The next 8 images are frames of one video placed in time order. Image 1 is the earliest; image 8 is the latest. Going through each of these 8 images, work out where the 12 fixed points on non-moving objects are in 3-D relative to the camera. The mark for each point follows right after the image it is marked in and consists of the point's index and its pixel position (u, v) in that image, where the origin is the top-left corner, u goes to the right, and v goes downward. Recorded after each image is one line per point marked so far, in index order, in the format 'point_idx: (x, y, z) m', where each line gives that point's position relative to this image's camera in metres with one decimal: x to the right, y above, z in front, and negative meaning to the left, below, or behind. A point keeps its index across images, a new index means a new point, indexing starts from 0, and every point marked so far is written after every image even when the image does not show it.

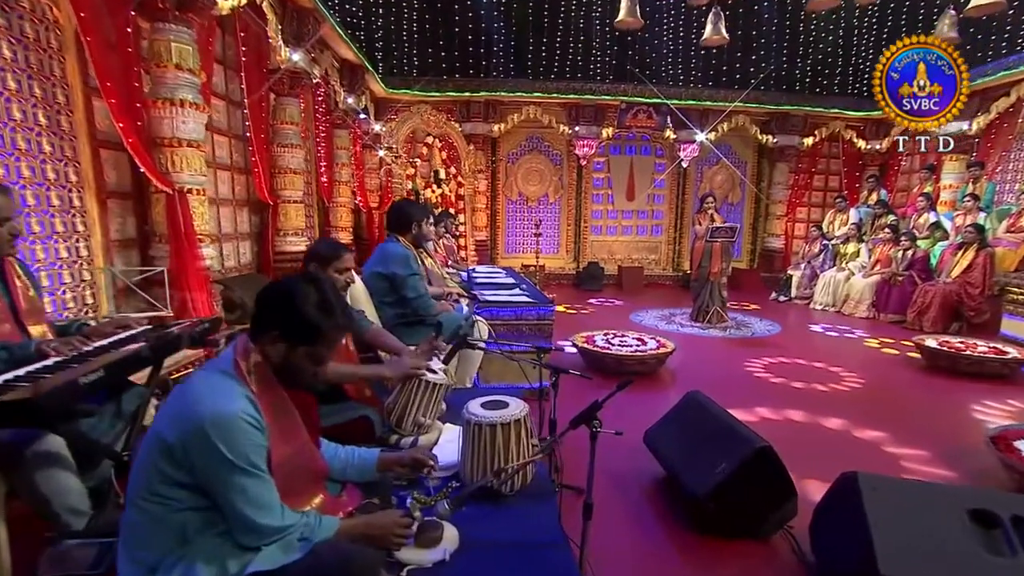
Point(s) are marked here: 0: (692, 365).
0: (+1.7, -0.8, +5.8) m
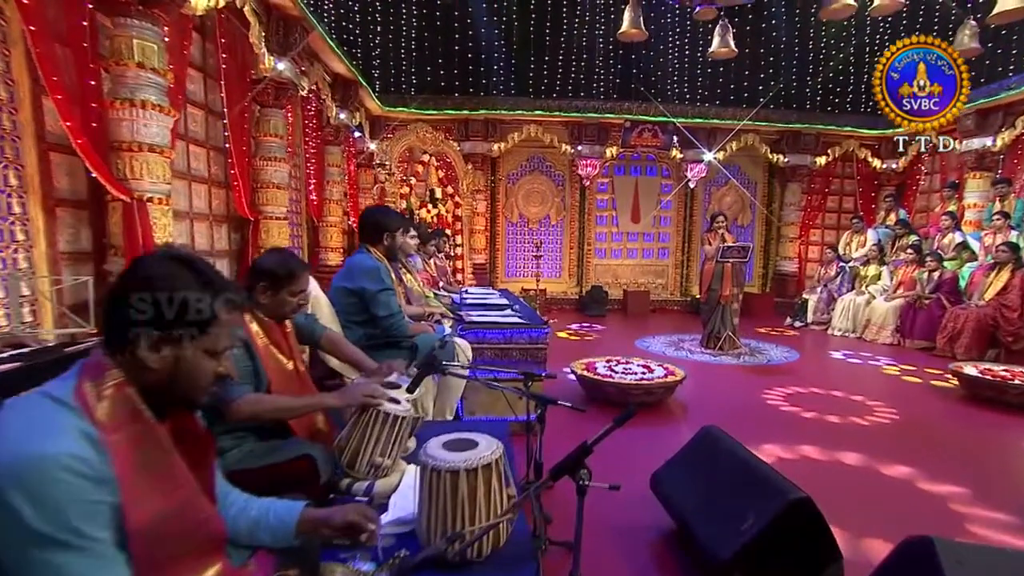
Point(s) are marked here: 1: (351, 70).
0: (+1.7, -1.0, +5.3) m
1: (-1.9, +2.6, +7.1) m
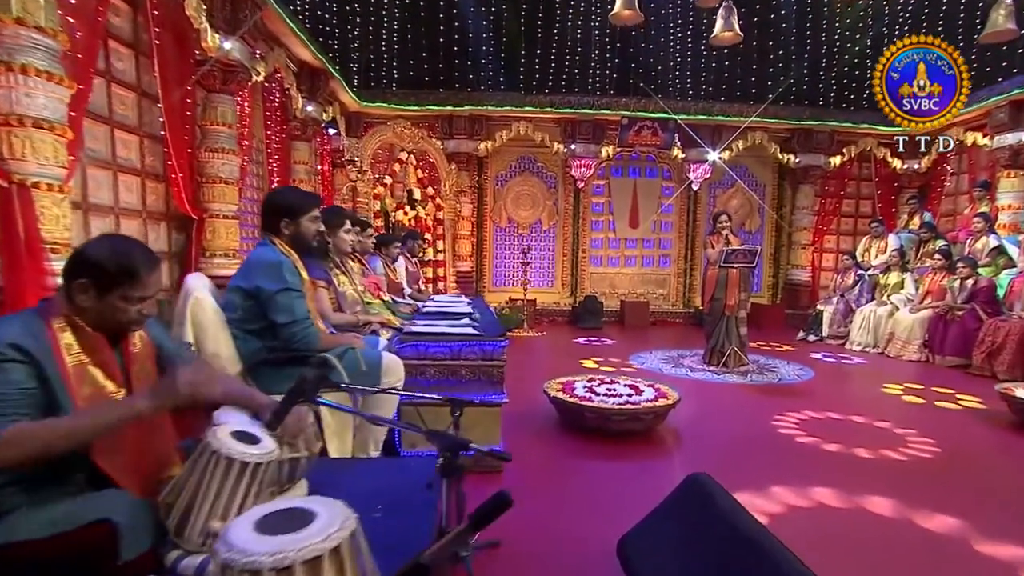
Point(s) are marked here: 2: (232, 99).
0: (+1.5, -1.0, +4.6) m
1: (-2.1, +2.5, +6.5) m
2: (-2.5, +1.7, +5.4) m
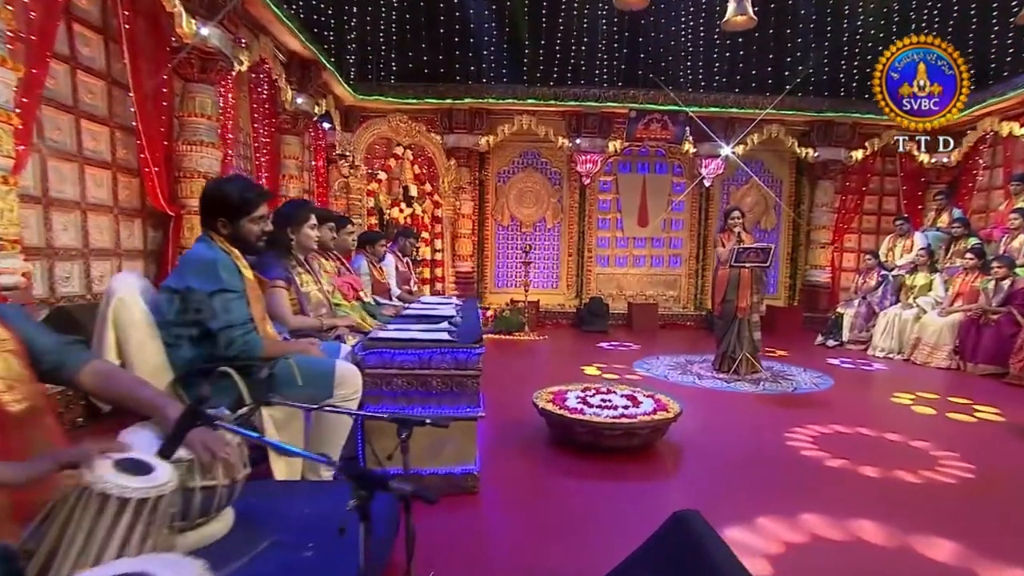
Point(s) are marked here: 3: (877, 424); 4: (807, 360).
0: (+1.4, -1.0, +4.2) m
1: (-2.1, +2.5, +6.2) m
2: (-2.6, +1.7, +5.2) m
3: (+2.7, -1.0, +4.5) m
4: (+3.3, -0.8, +6.6) m
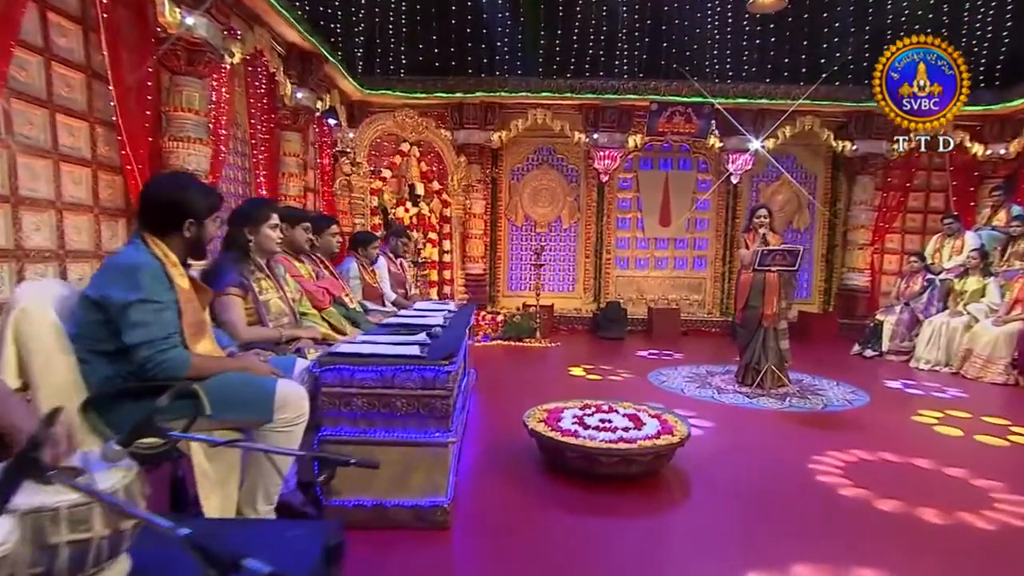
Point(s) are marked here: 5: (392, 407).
0: (+1.3, -1.1, +3.7) m
1: (-2.0, +2.5, +6.0) m
2: (-2.6, +1.7, +4.9) m
3: (+2.7, -1.1, +4.0) m
4: (+3.3, -0.9, +6.0) m
5: (-0.5, -0.5, +2.7) m
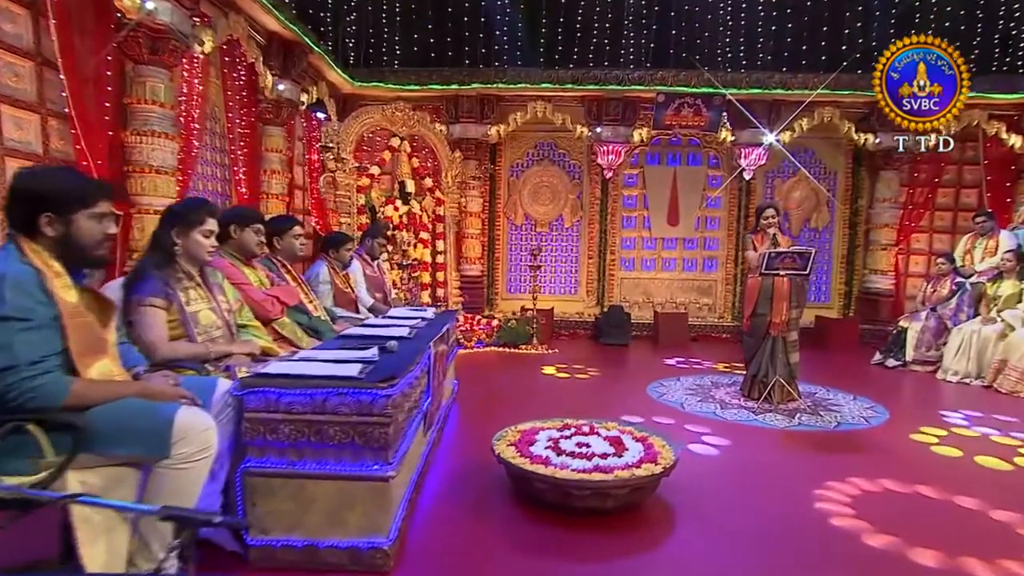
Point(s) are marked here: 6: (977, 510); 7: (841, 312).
0: (+1.2, -1.1, +3.3) m
1: (-2.1, +2.5, +5.6) m
2: (-2.7, +1.7, +4.6) m
3: (+2.6, -1.1, +3.5) m
4: (+3.3, -0.9, +5.6) m
5: (-0.7, -0.6, +2.3) m
6: (+2.5, -1.2, +3.1) m
7: (+4.4, -0.3, +7.9) m
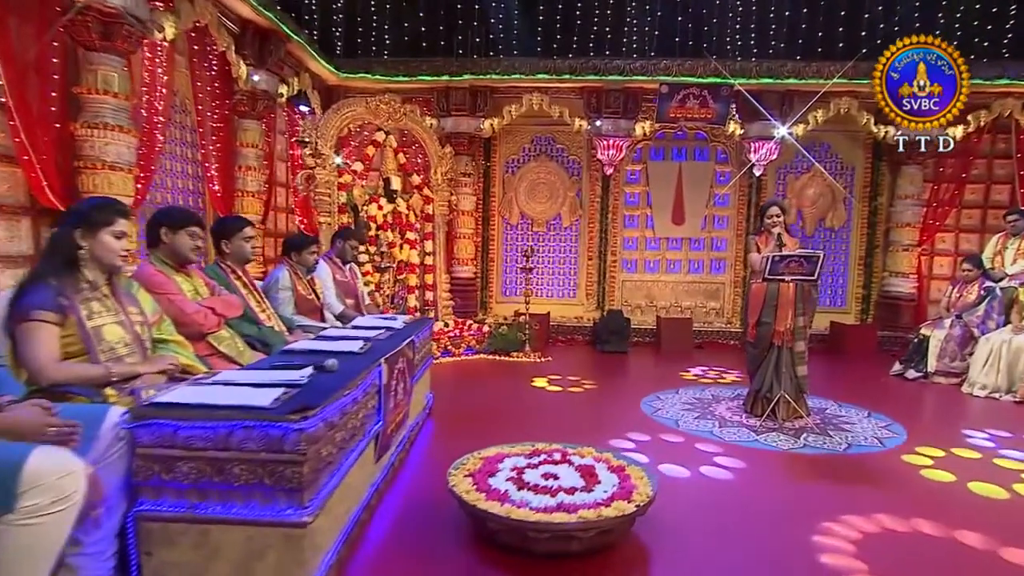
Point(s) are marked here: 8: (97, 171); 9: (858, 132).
0: (+1.0, -1.2, +2.9) m
1: (-2.2, +2.5, +5.3) m
2: (-2.8, +1.6, +4.3) m
3: (+2.4, -1.2, +3.1) m
4: (+3.1, -0.9, +5.1) m
5: (-0.9, -0.6, +2.0) m
6: (+2.3, -1.2, +2.7) m
7: (+4.3, -0.3, +7.4) m
8: (-3.0, +0.8, +4.3) m
9: (+4.2, +1.9, +7.2) m
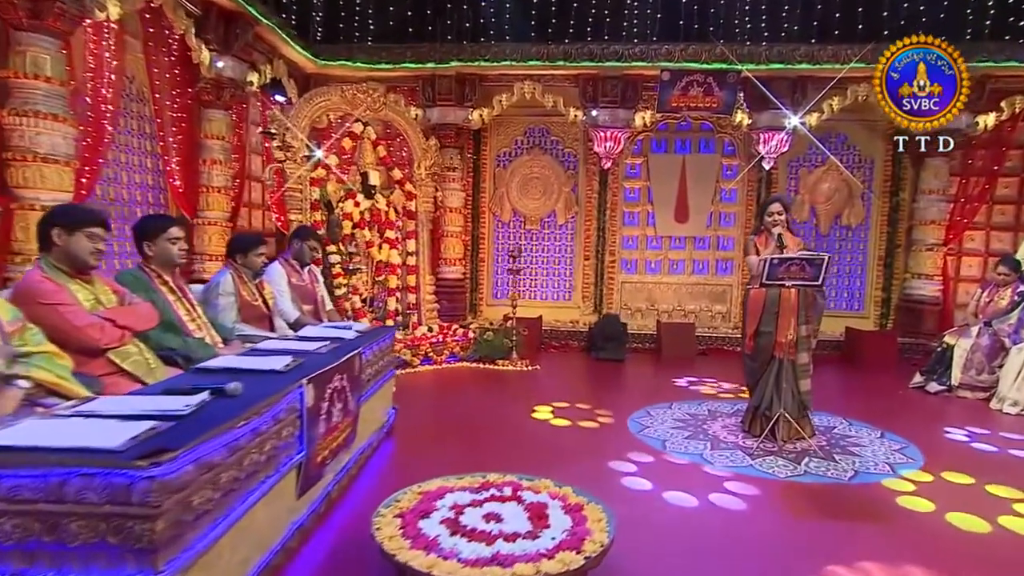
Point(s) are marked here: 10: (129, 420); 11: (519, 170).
0: (+0.7, -1.2, +2.5) m
1: (-2.4, +2.4, +5.0) m
2: (-3.0, +1.6, +4.0) m
3: (+2.1, -1.2, +2.6) m
4: (+3.0, -1.0, +4.6) m
5: (-1.2, -0.7, +1.6) m
6: (+2.0, -1.3, +2.2) m
7: (+4.2, -0.4, +6.8) m
8: (-3.2, +0.8, +3.9) m
9: (+4.1, +1.8, +6.6) m
10: (-1.2, -0.4, +1.8) m
11: (+0.1, +1.4, +6.9) m
